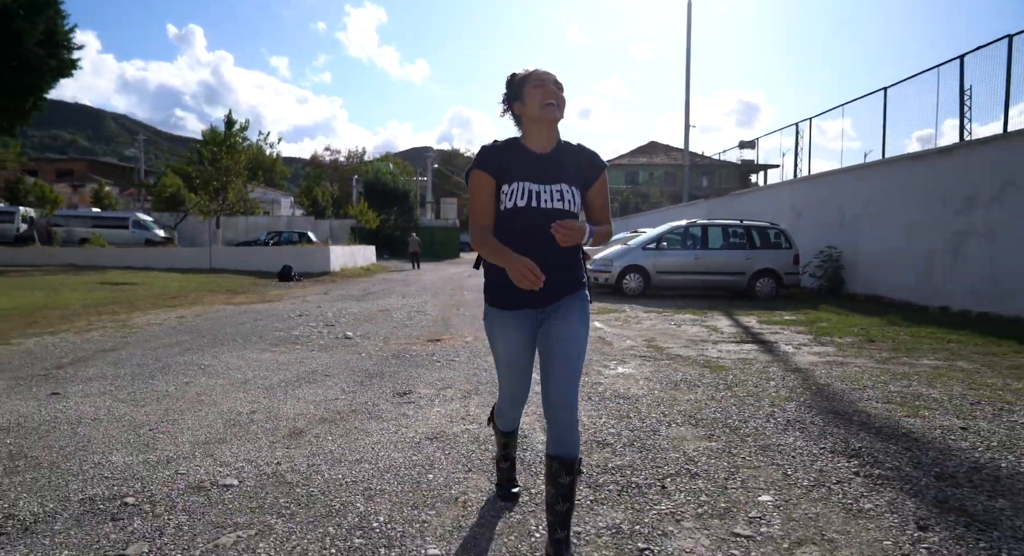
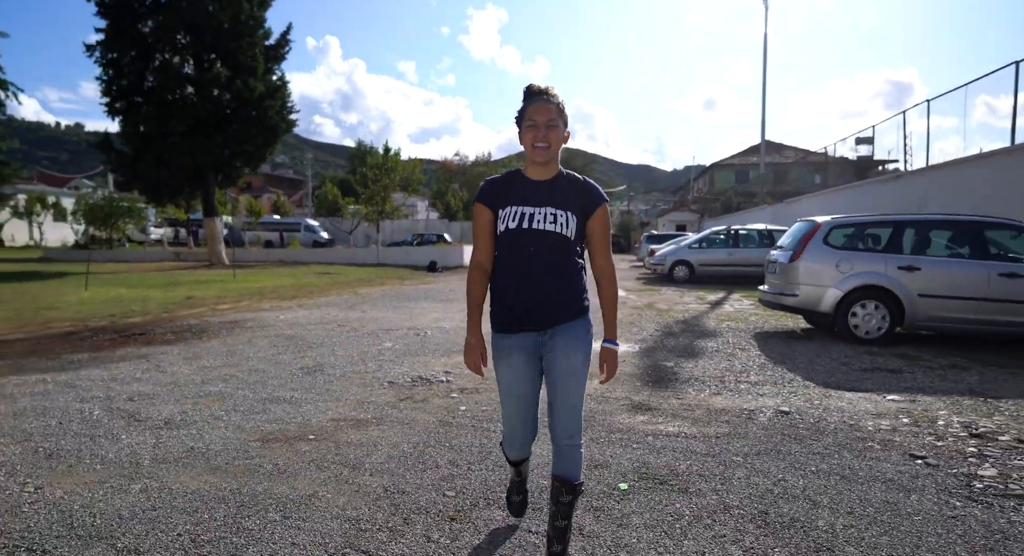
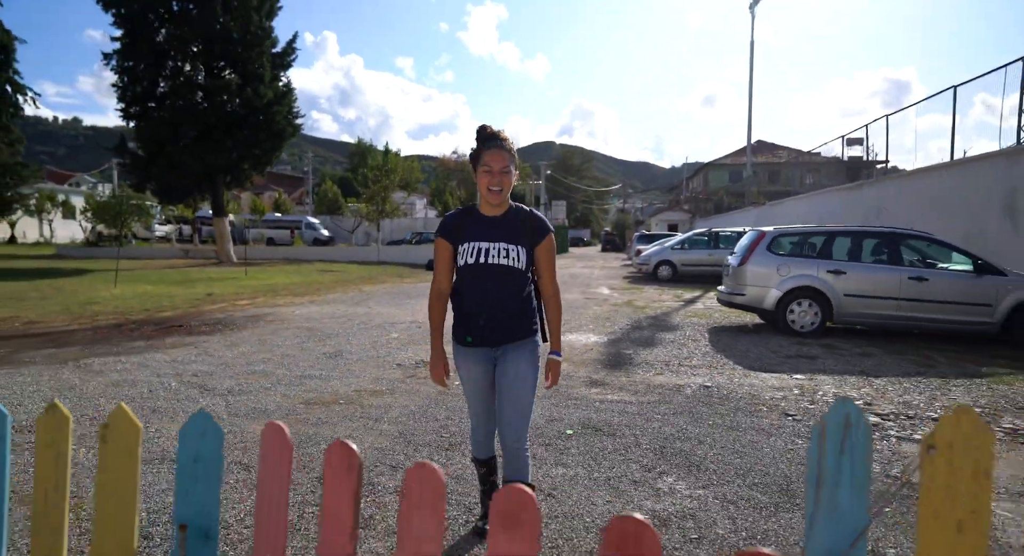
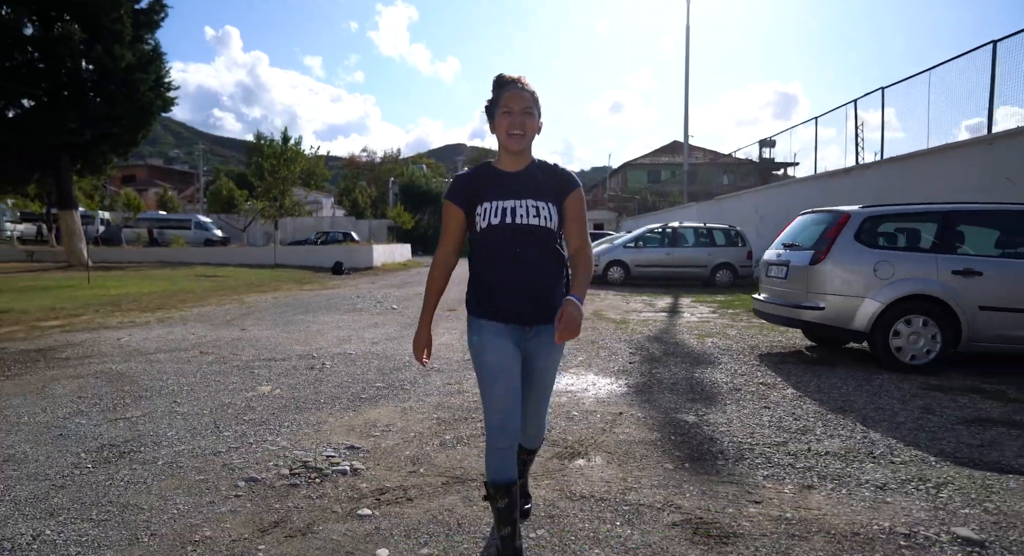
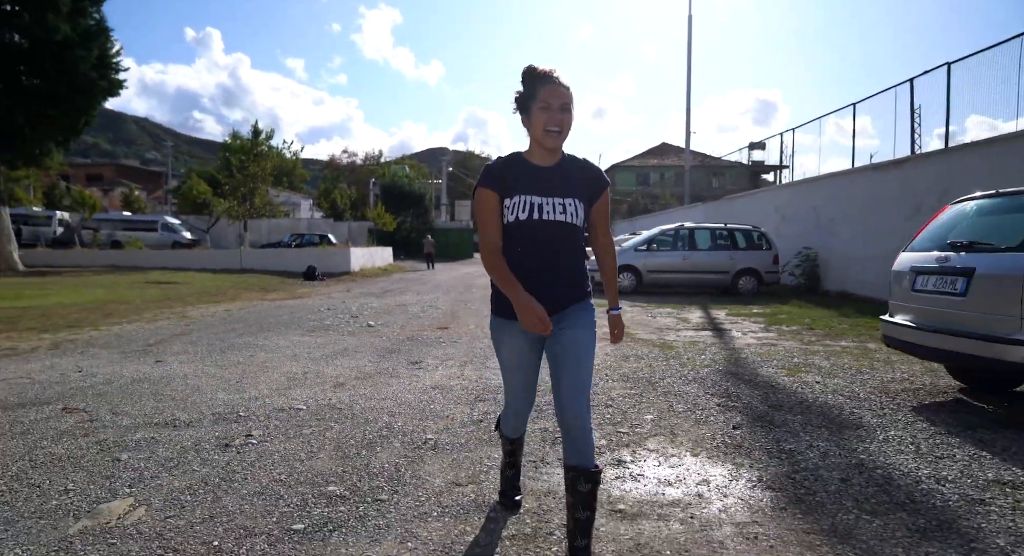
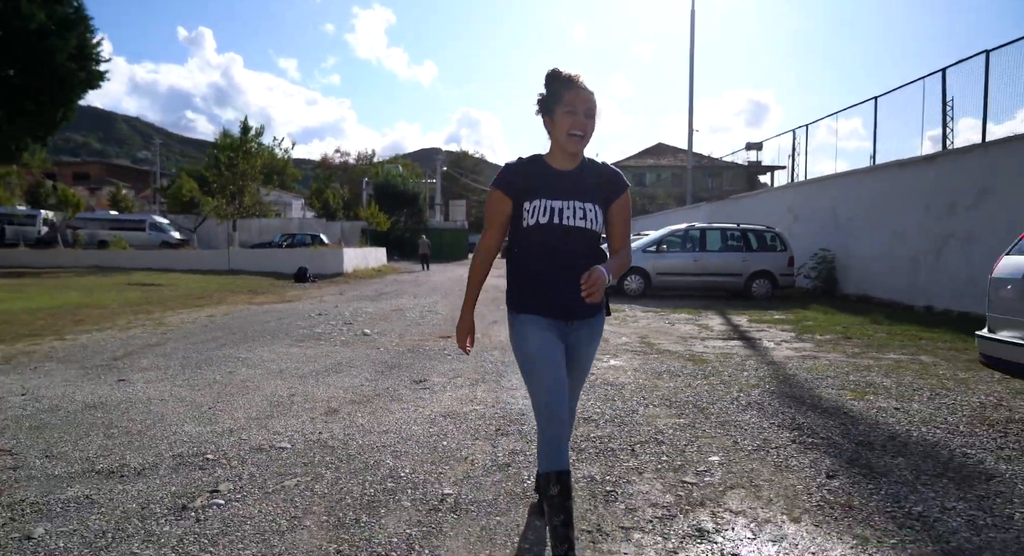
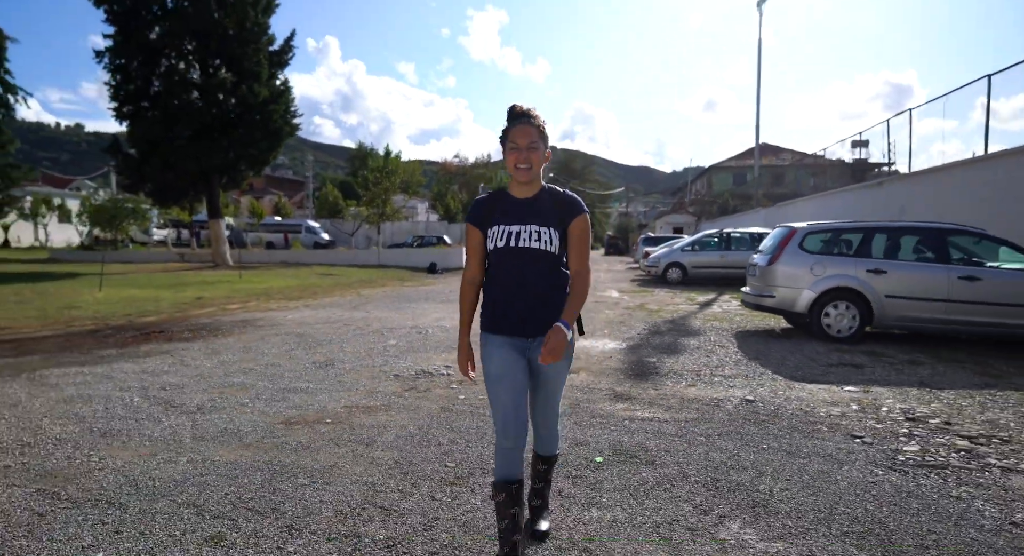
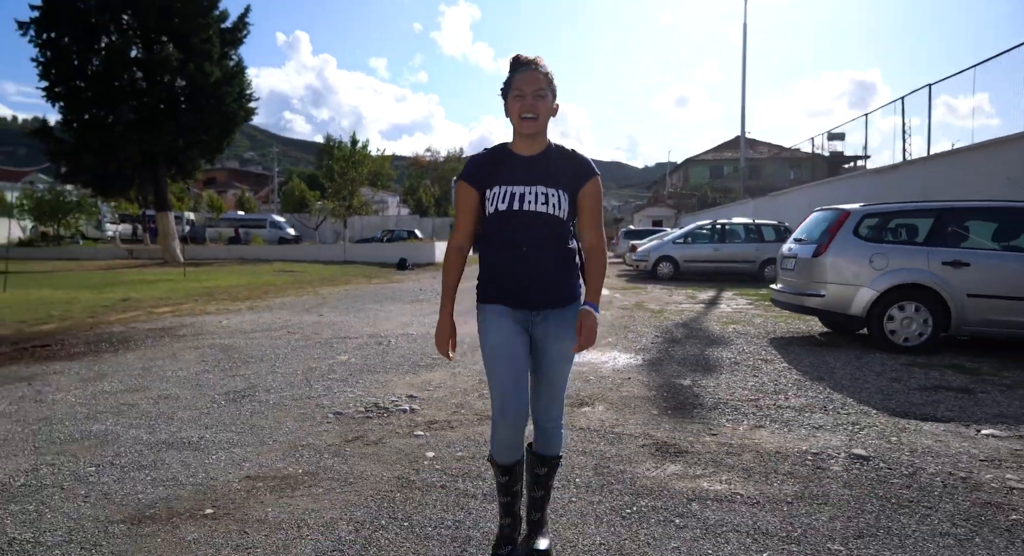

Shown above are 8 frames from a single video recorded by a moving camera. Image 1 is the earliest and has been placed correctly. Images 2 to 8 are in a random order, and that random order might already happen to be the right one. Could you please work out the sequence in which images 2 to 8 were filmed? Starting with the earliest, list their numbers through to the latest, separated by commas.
6, 5, 4, 8, 2, 7, 3
